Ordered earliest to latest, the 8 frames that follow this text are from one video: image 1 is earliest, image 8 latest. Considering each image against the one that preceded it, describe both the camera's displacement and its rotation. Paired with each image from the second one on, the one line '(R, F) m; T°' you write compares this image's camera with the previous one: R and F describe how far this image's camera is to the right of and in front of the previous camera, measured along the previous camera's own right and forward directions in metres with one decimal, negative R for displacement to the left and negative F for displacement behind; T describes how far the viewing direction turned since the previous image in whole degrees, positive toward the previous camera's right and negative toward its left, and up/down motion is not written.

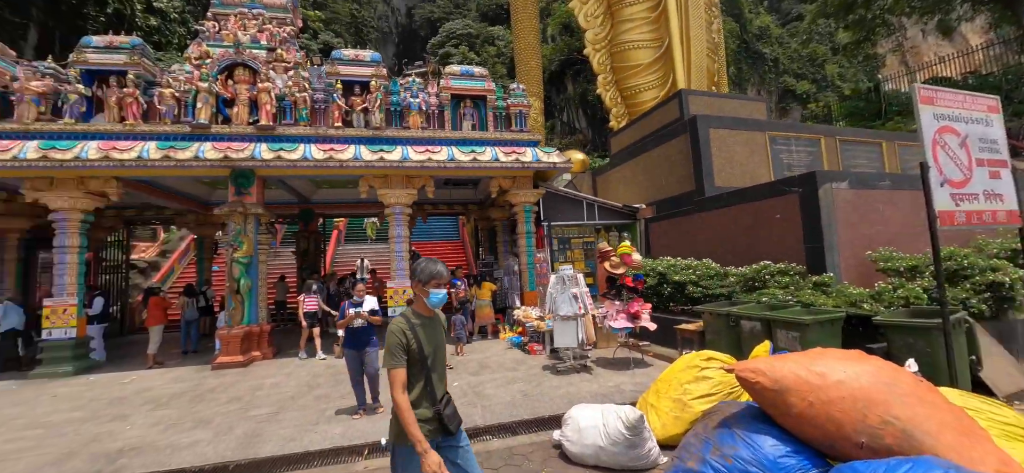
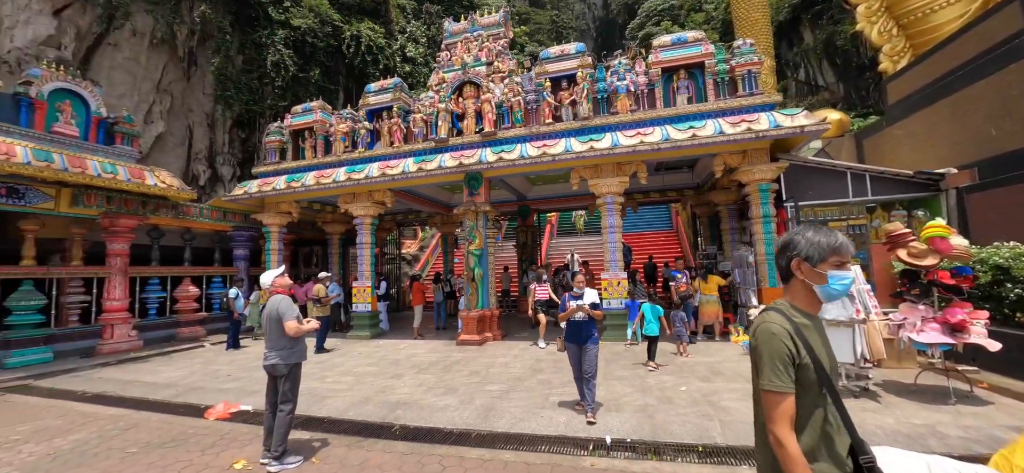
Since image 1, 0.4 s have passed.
(-0.2, +0.3) m; -28°
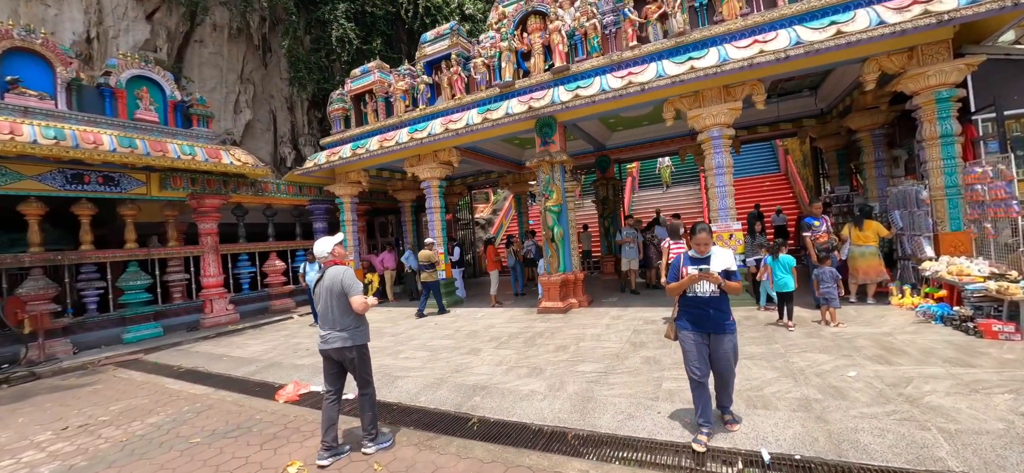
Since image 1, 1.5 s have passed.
(-0.2, +1.0) m; -10°
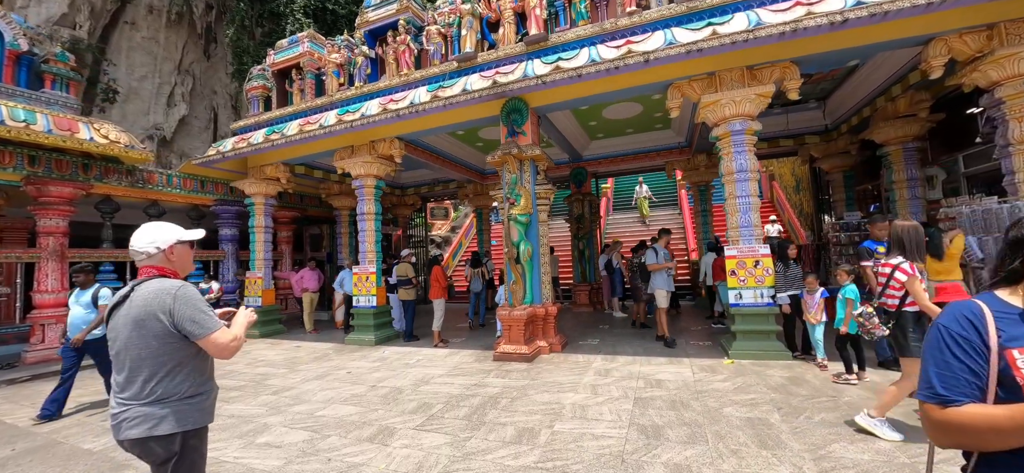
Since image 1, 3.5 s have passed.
(+0.2, +1.9) m; +5°
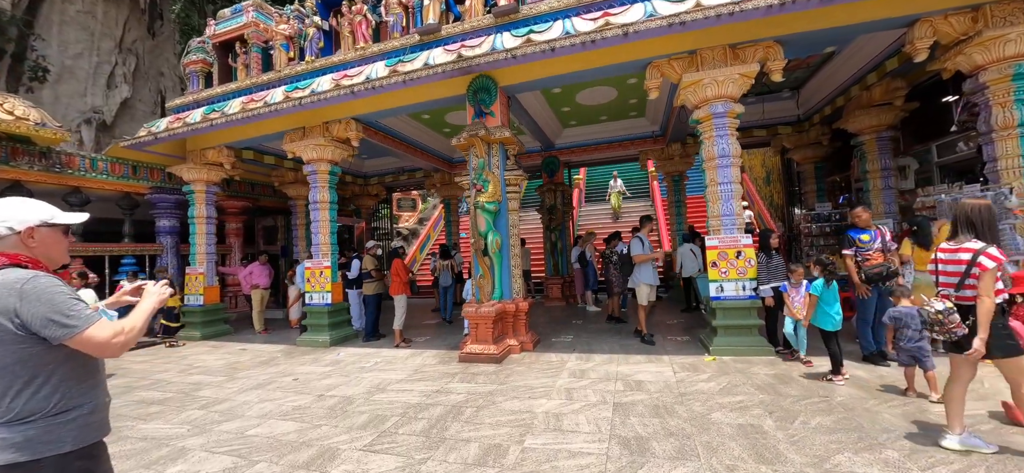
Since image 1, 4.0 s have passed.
(+0.1, +0.4) m; +4°
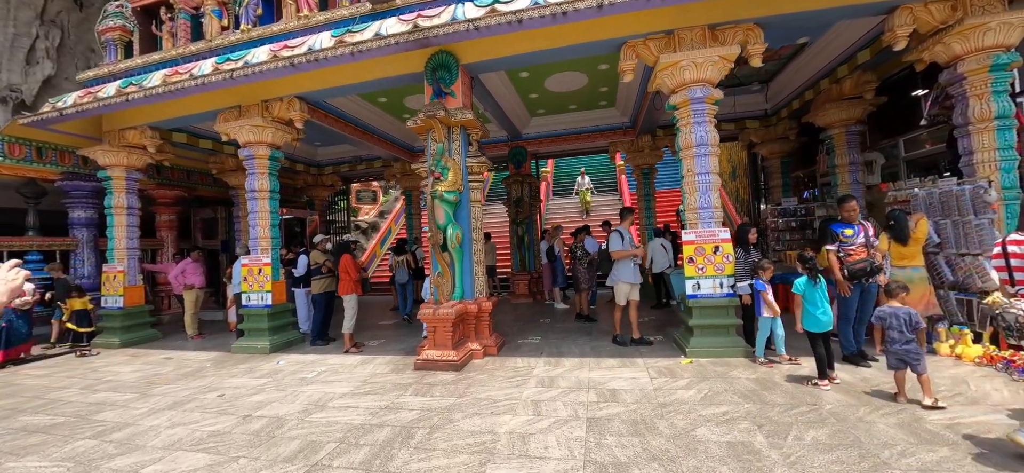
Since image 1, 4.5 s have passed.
(+0.1, +0.5) m; +4°
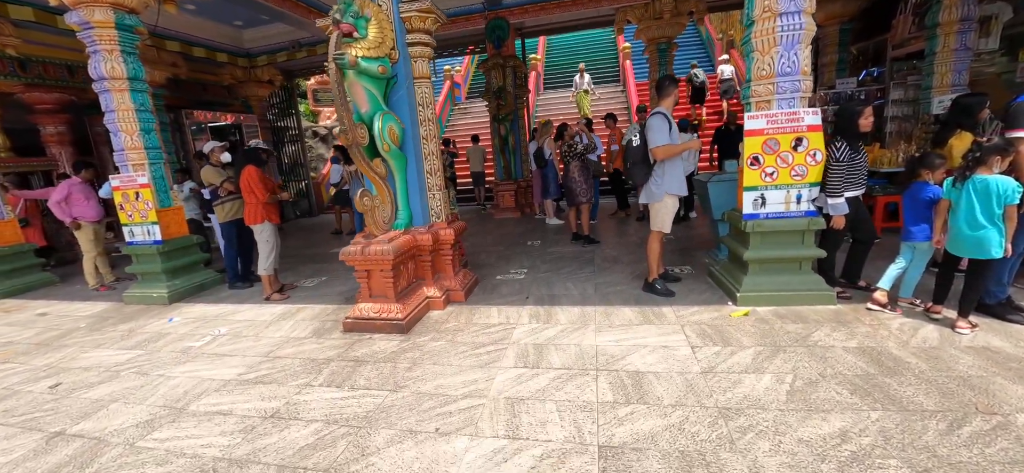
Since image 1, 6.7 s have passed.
(+0.2, +1.5) m; +1°
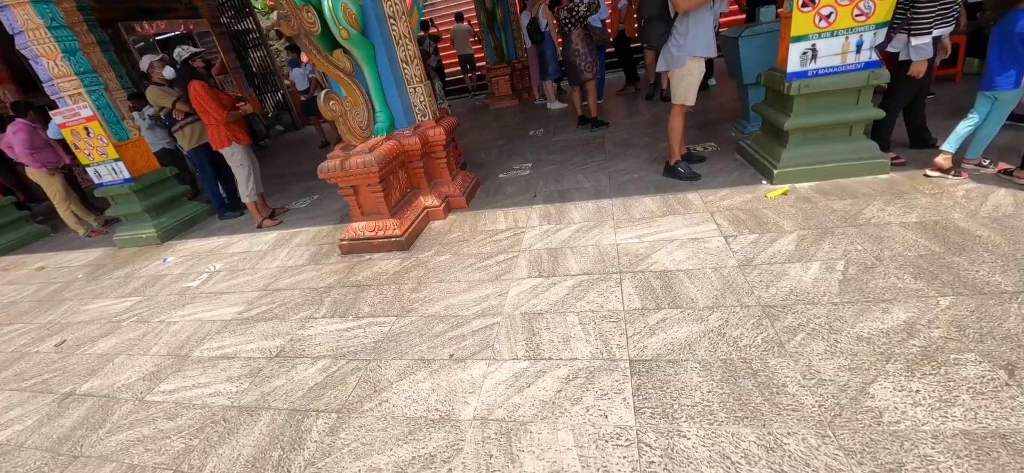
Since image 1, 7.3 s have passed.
(0.0, +0.3) m; -1°
